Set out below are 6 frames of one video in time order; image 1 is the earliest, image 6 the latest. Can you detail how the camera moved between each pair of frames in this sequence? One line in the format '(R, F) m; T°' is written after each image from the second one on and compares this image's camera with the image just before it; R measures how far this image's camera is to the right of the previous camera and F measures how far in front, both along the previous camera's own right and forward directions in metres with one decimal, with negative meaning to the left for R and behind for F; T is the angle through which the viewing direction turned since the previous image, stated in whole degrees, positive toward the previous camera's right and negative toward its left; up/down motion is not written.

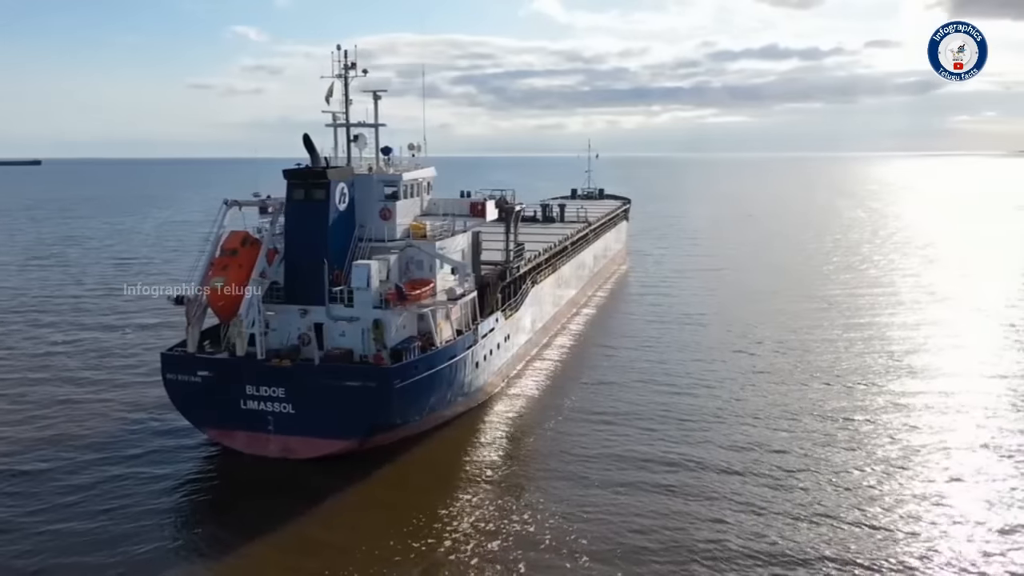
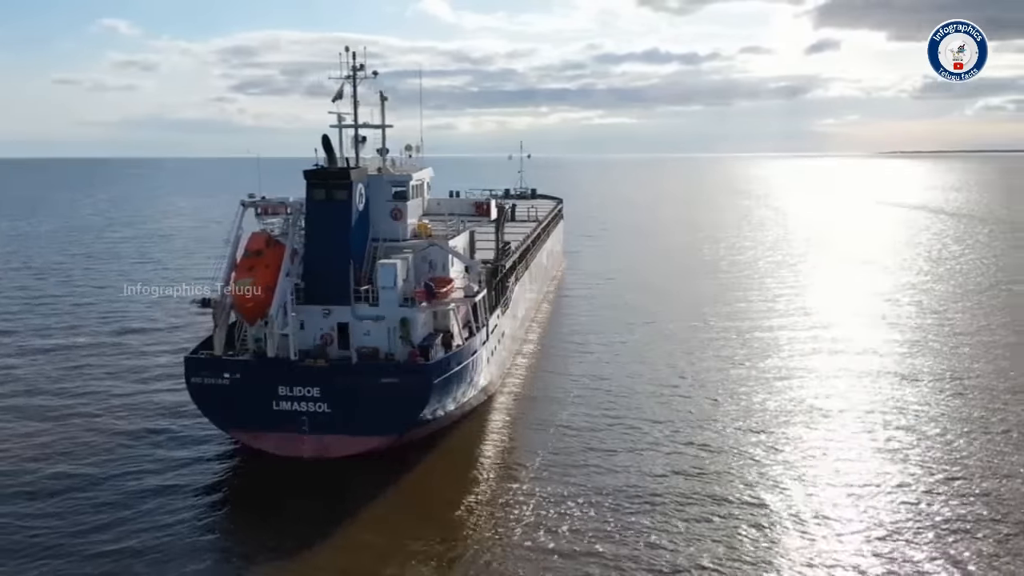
(-3.7, -0.6) m; +7°
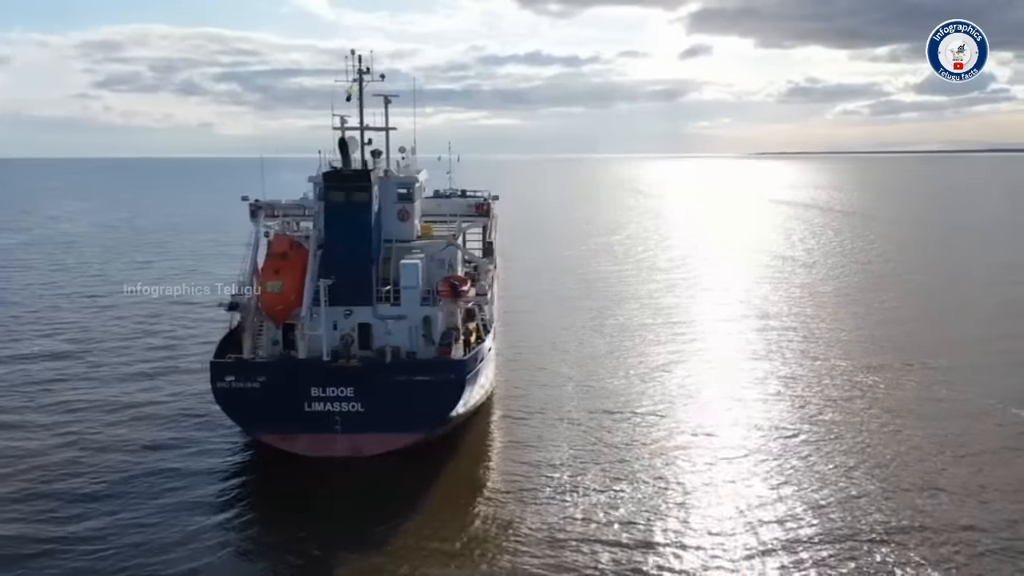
(-3.8, -0.7) m; +7°
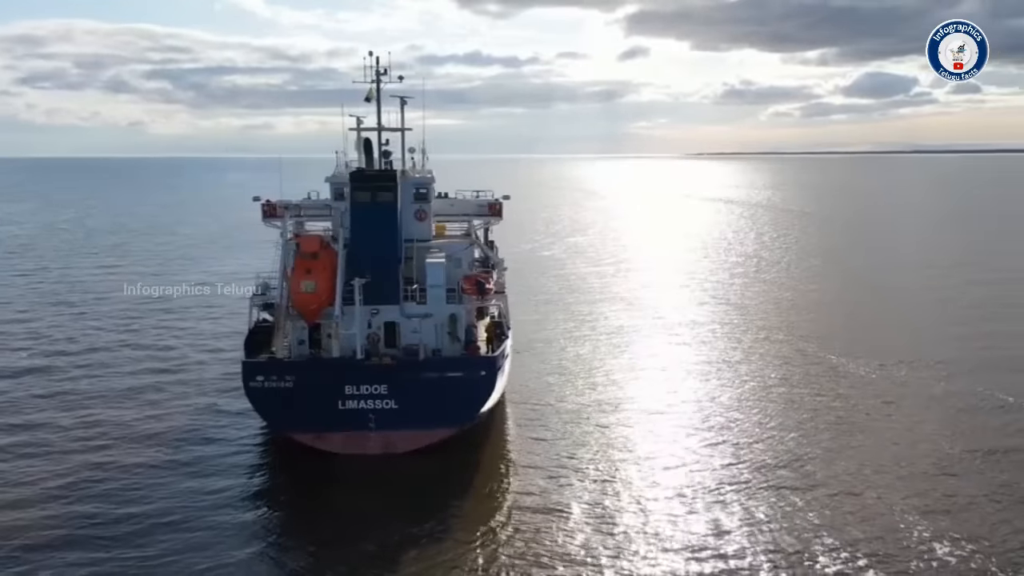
(-2.4, -0.5) m; +4°
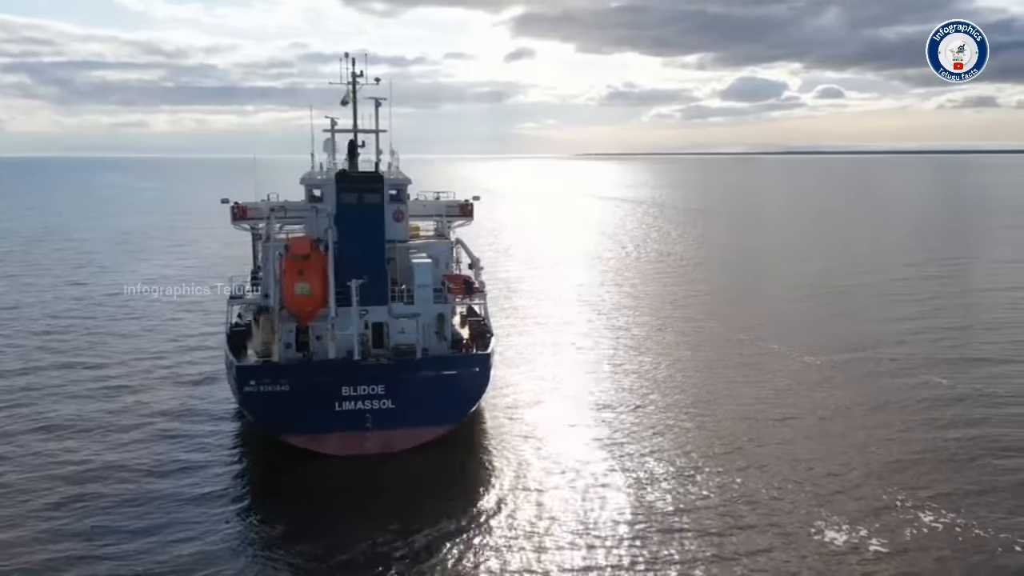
(-2.8, -0.5) m; +7°
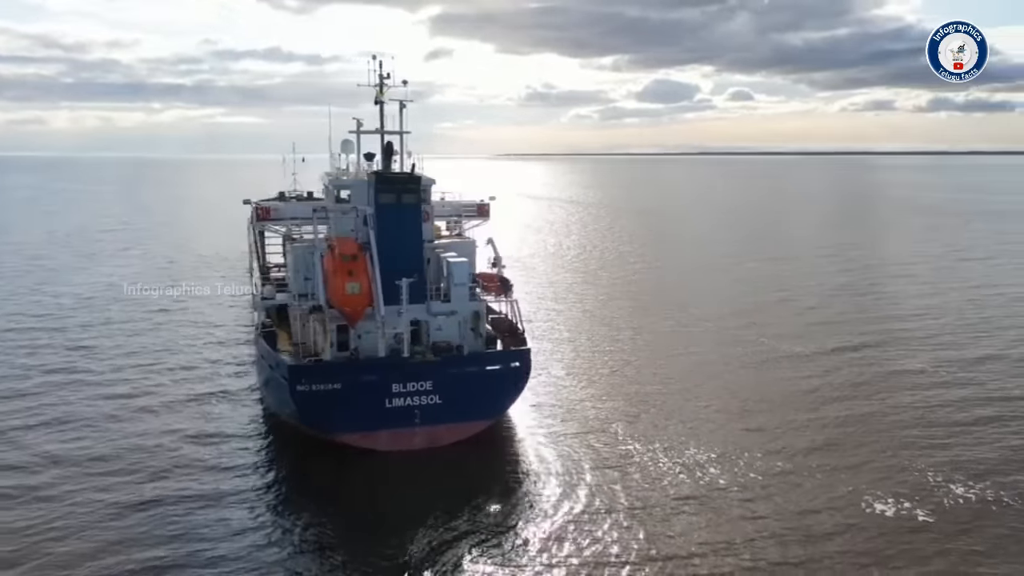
(-3.4, -0.6) m; +5°
